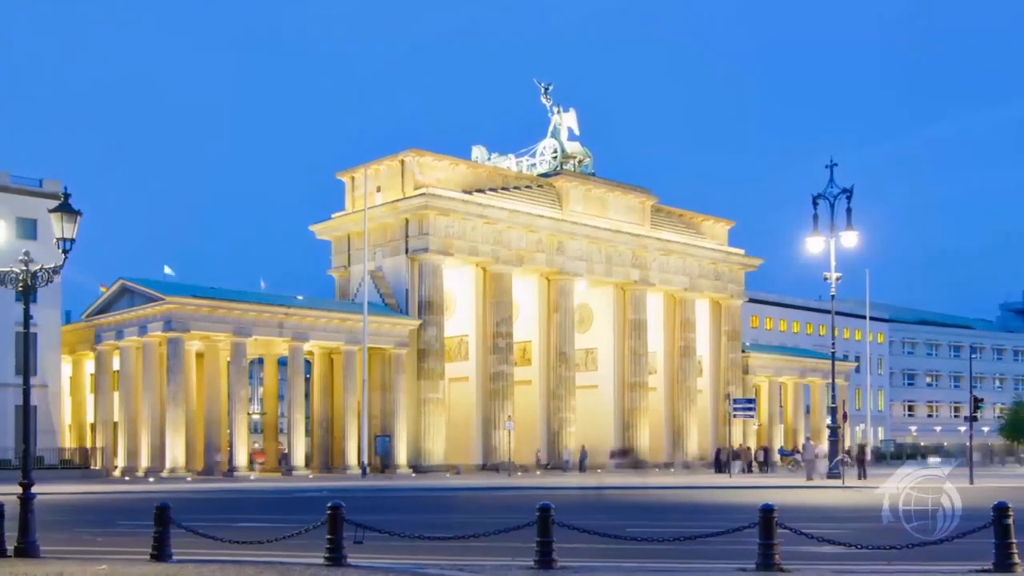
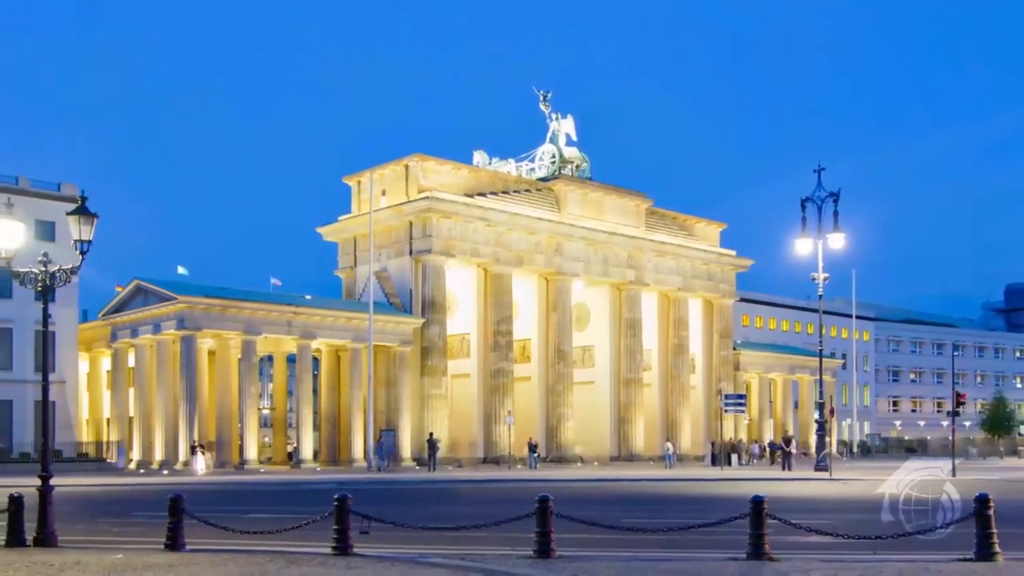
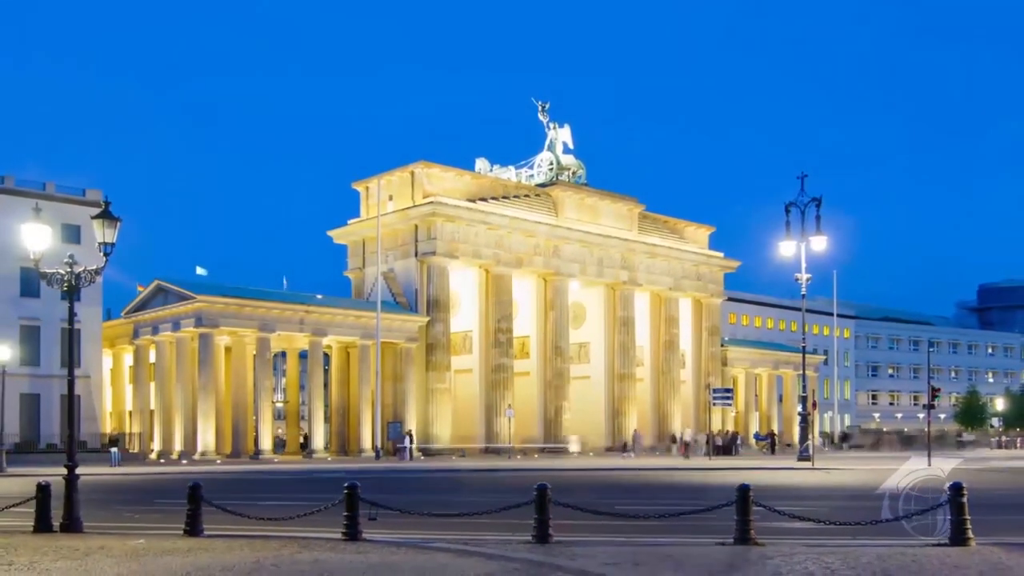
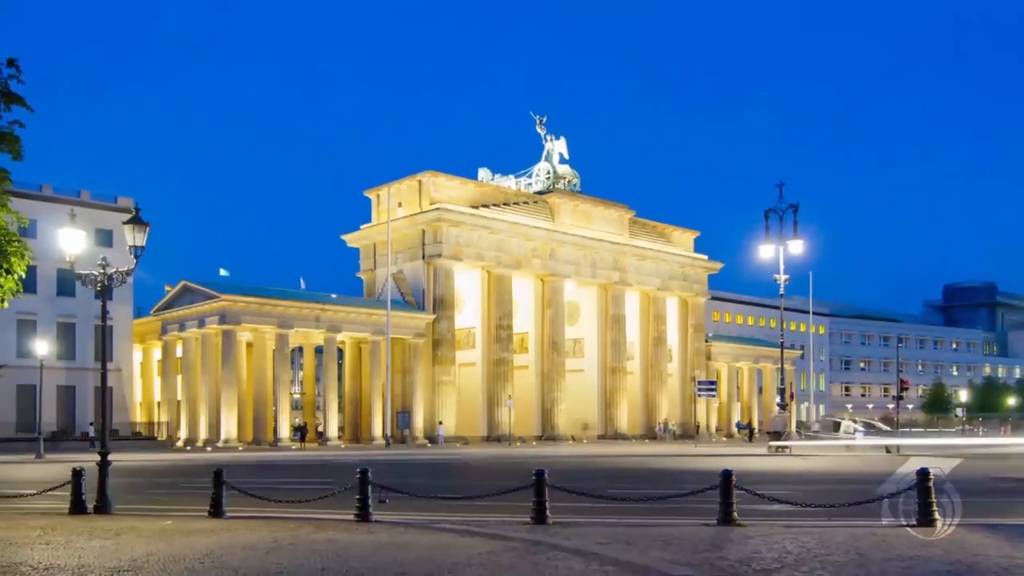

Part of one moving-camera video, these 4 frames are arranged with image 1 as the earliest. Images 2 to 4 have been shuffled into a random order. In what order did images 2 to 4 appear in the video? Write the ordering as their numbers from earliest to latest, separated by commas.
2, 3, 4
